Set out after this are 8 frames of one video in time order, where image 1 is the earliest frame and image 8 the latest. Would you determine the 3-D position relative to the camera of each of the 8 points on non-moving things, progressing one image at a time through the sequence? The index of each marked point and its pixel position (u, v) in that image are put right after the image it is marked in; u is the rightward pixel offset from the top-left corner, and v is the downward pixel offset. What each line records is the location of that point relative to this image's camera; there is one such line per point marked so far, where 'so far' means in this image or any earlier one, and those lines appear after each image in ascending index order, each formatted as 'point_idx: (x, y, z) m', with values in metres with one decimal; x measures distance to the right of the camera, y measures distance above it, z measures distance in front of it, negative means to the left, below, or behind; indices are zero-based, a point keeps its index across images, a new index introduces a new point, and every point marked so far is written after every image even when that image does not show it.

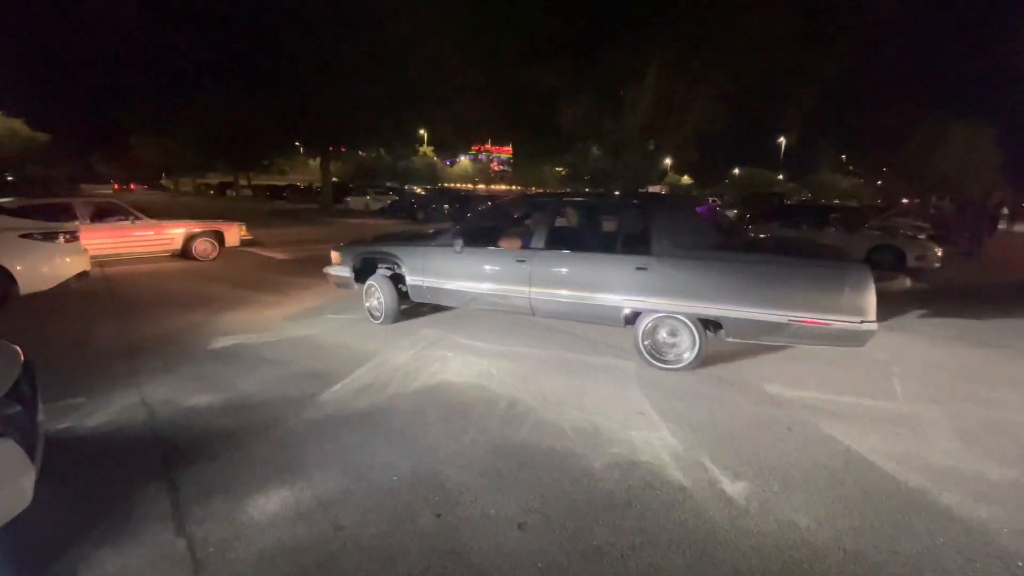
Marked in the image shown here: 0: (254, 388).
0: (-3.2, -1.2, +6.3) m
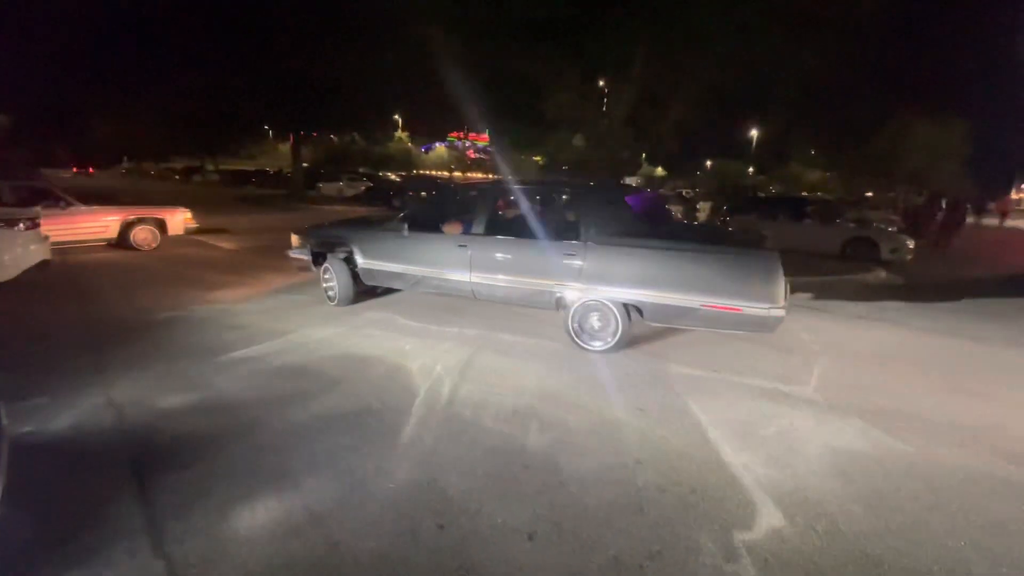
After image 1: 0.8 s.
0: (-3.2, -1.1, +5.9) m
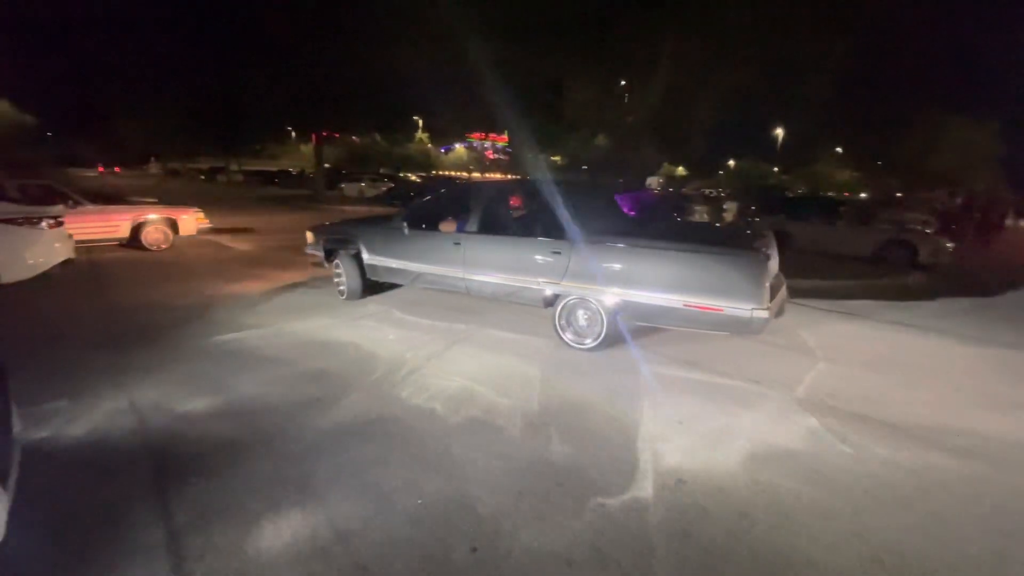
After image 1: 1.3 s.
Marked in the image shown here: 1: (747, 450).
0: (-2.9, -1.2, +5.7) m
1: (+2.2, -1.5, +4.7) m
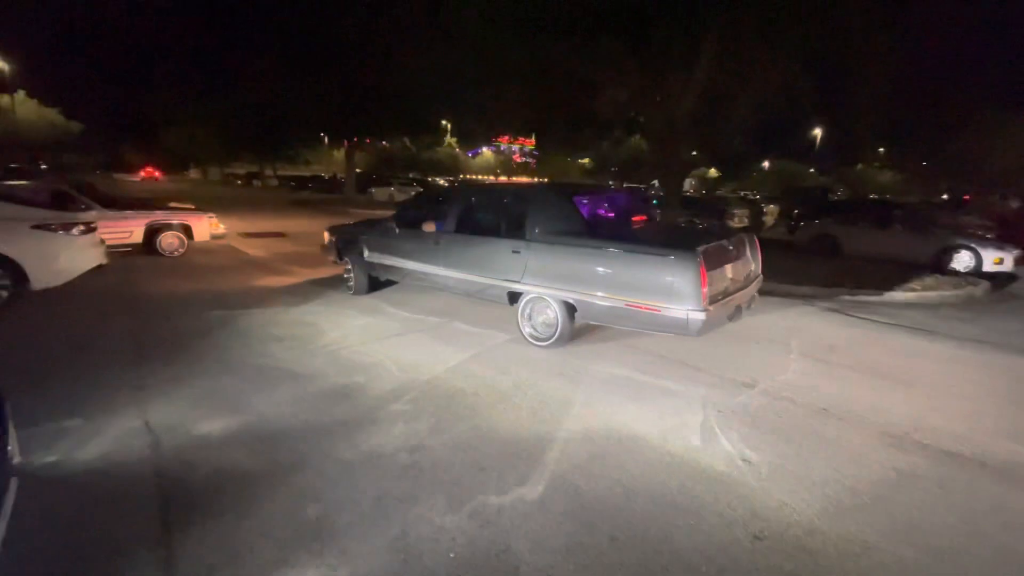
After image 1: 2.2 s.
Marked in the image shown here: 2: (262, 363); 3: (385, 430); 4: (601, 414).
0: (-2.5, -1.3, +5.4) m
1: (+2.5, -1.7, +4.0) m
2: (-3.2, -1.0, +6.7) m
3: (-1.2, -1.4, +5.0) m
4: (+1.0, -1.3, +5.3) m
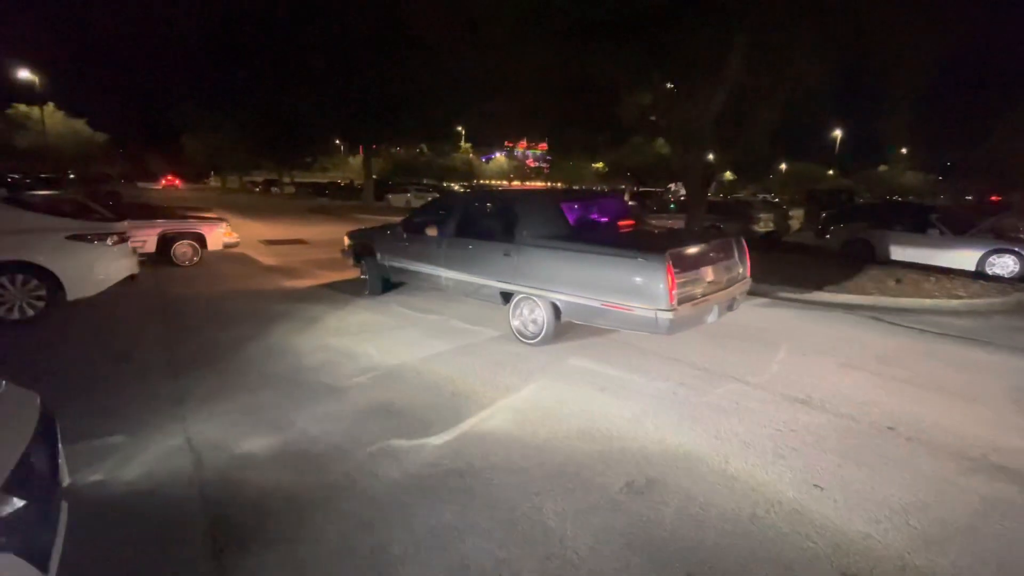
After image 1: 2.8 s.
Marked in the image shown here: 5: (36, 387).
0: (-2.0, -1.4, +5.2) m
1: (+3.0, -1.8, +3.8) m
2: (-2.7, -1.1, +6.6) m
3: (-0.7, -1.5, +4.8) m
4: (+1.4, -1.4, +5.1) m
5: (-5.8, -1.2, +6.2) m
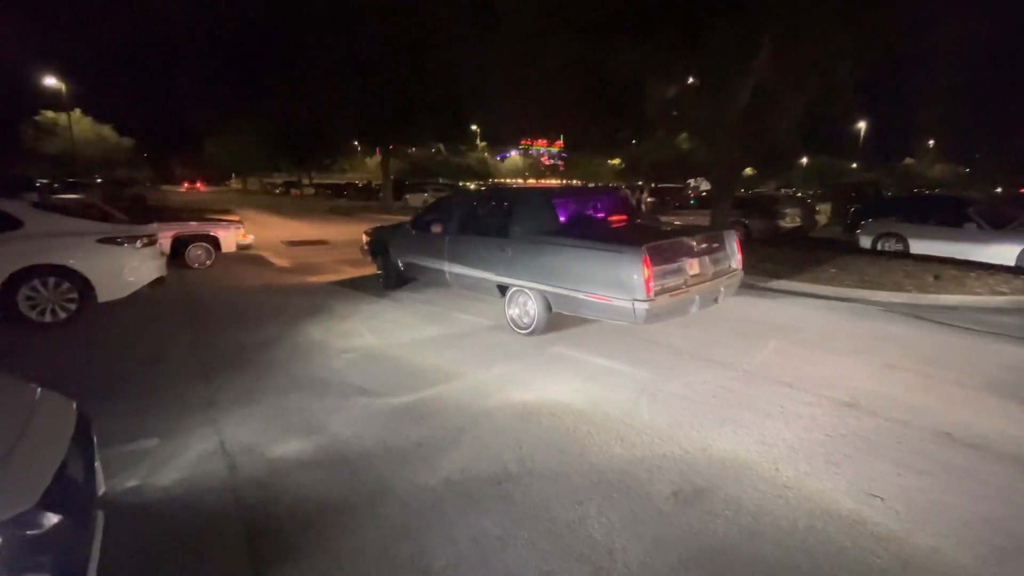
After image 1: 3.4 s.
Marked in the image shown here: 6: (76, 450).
0: (-1.7, -1.4, +5.1) m
1: (+3.3, -1.8, +3.5) m
2: (-2.3, -1.2, +6.5) m
3: (-0.4, -1.5, +4.7) m
4: (+1.8, -1.4, +4.9) m
5: (-5.5, -1.3, +6.3) m
6: (-2.7, -1.0, +3.1) m
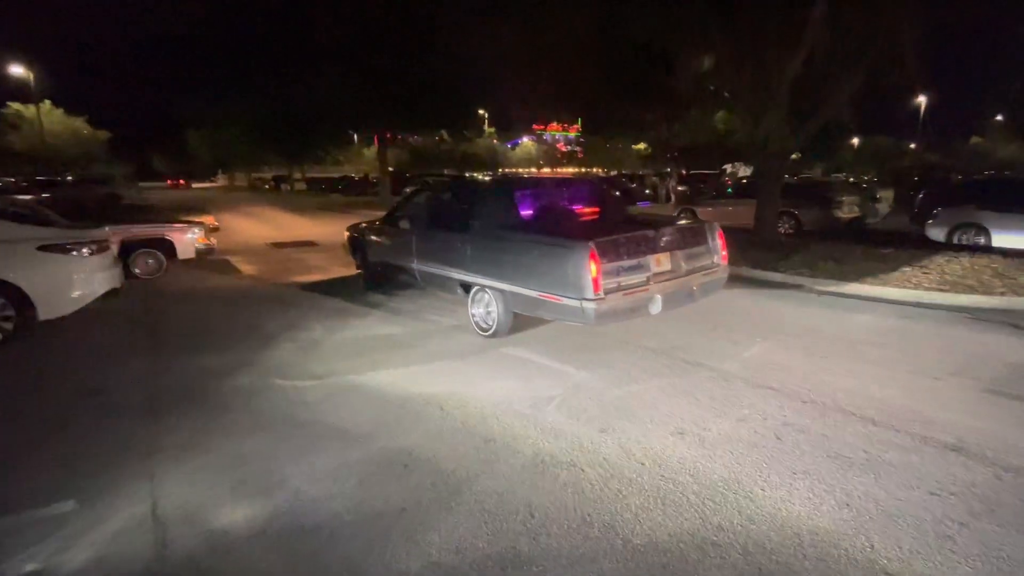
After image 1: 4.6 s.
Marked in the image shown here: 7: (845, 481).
0: (-1.6, -1.6, +4.1) m
1: (+3.4, -1.9, +2.5) m
2: (-2.2, -1.3, +5.4) m
3: (-0.3, -1.7, +3.6) m
4: (+1.9, -1.6, +3.8) m
5: (-5.4, -1.5, +5.2) m
6: (-2.6, -1.2, +2.1) m
7: (+2.7, -1.5, +3.9) m
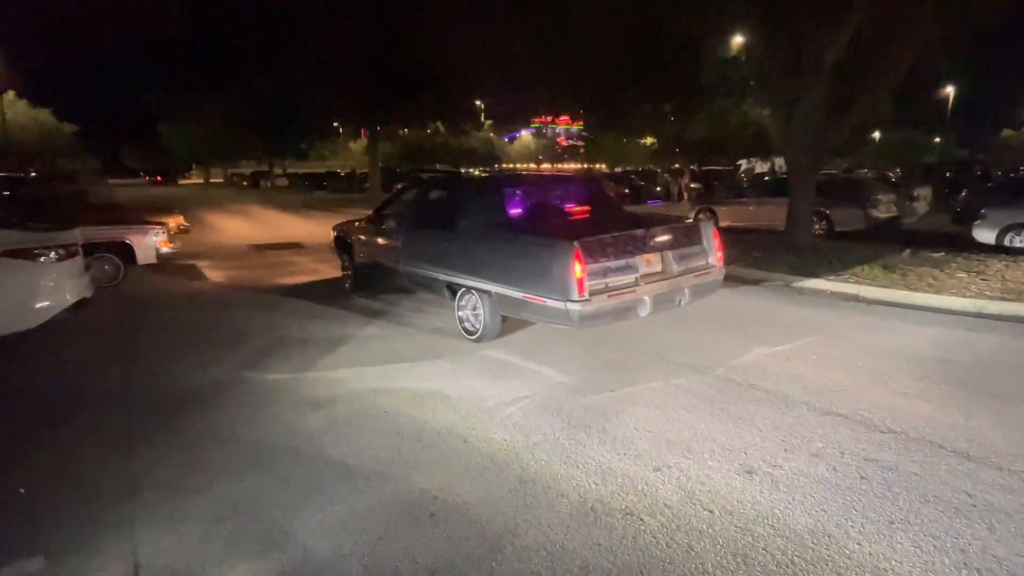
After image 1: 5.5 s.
0: (-1.1, -2.0, +2.8) m
1: (+3.9, -2.2, +1.3) m
2: (-1.8, -1.7, +4.1) m
3: (+0.2, -2.0, +2.3) m
4: (+2.4, -1.9, +2.6) m
5: (-4.9, -1.8, +3.8) m
6: (-2.0, -1.6, +0.7) m
7: (+3.2, -1.8, +2.7) m
